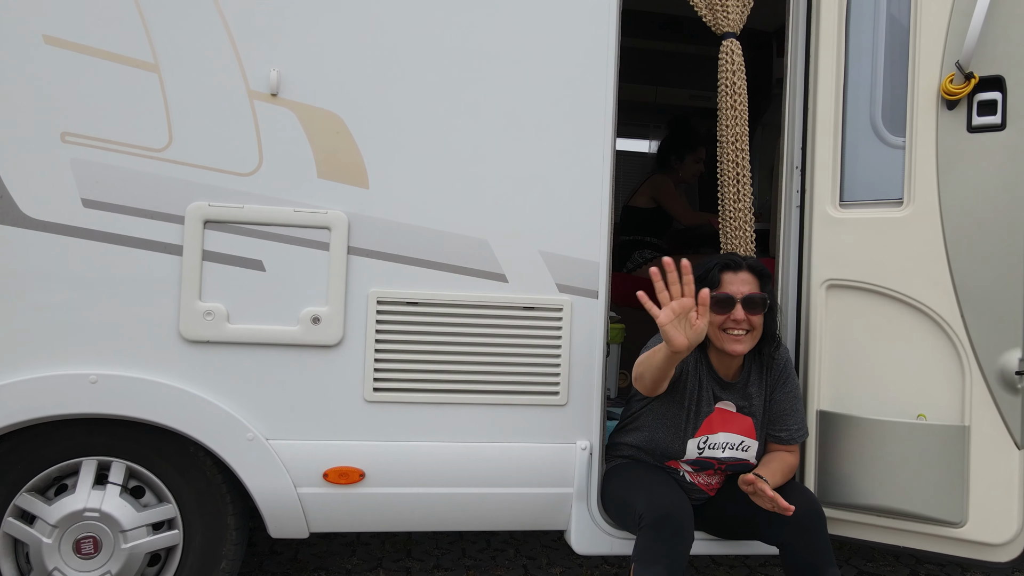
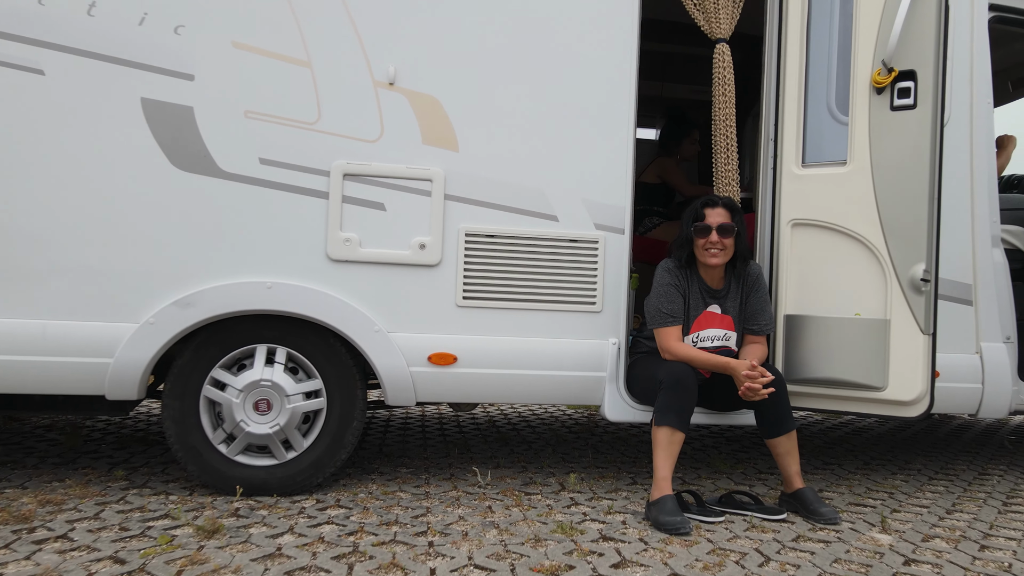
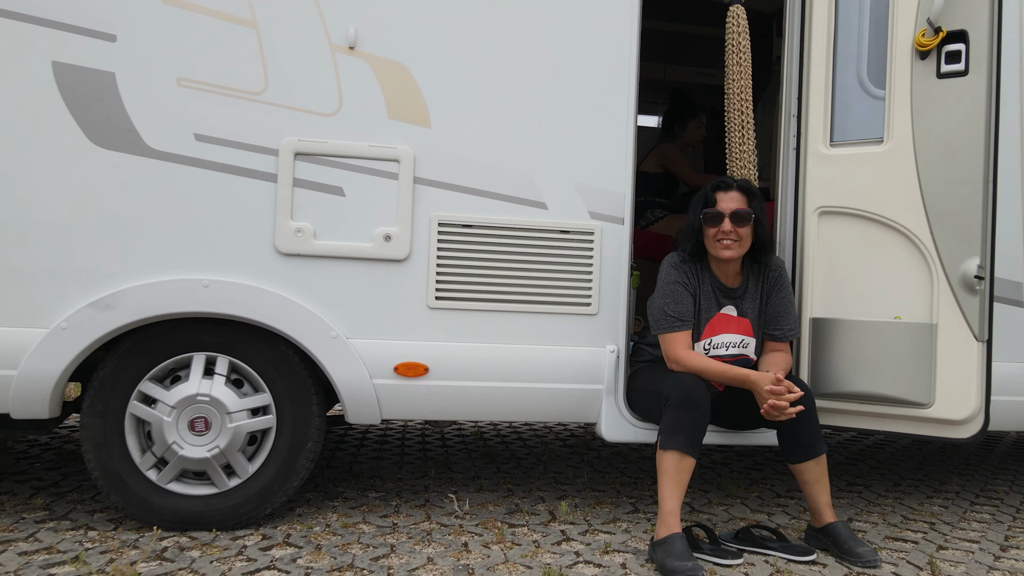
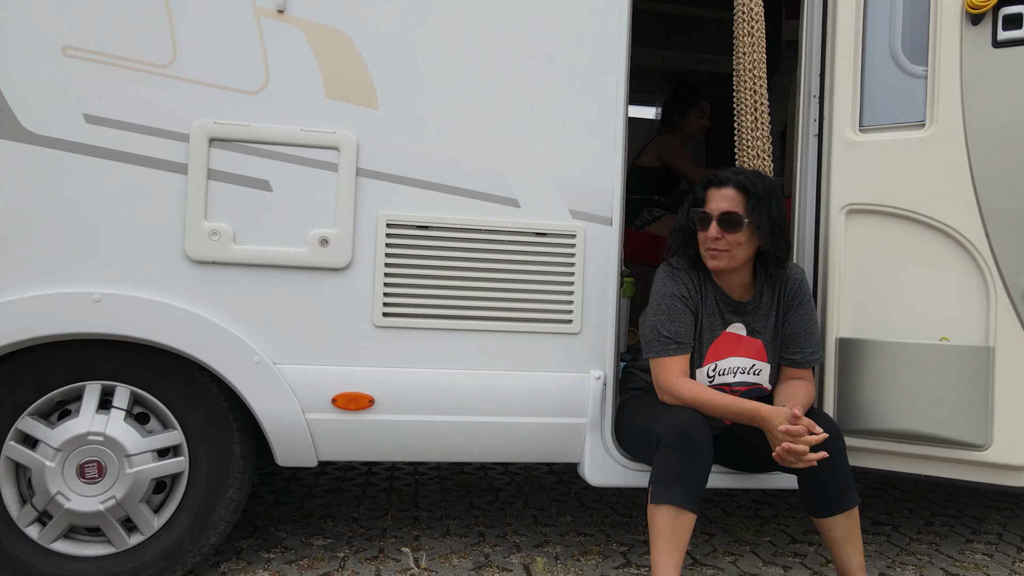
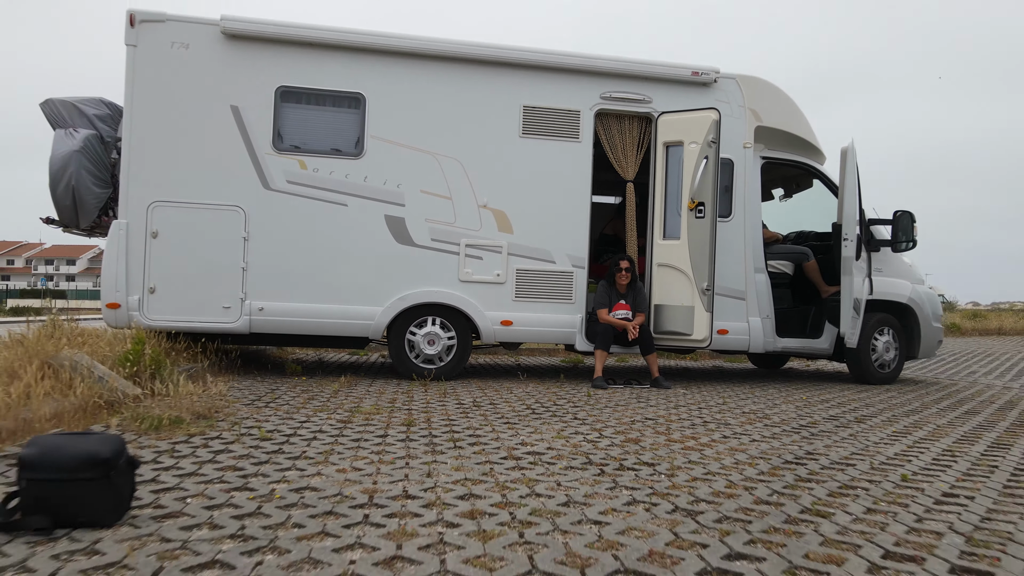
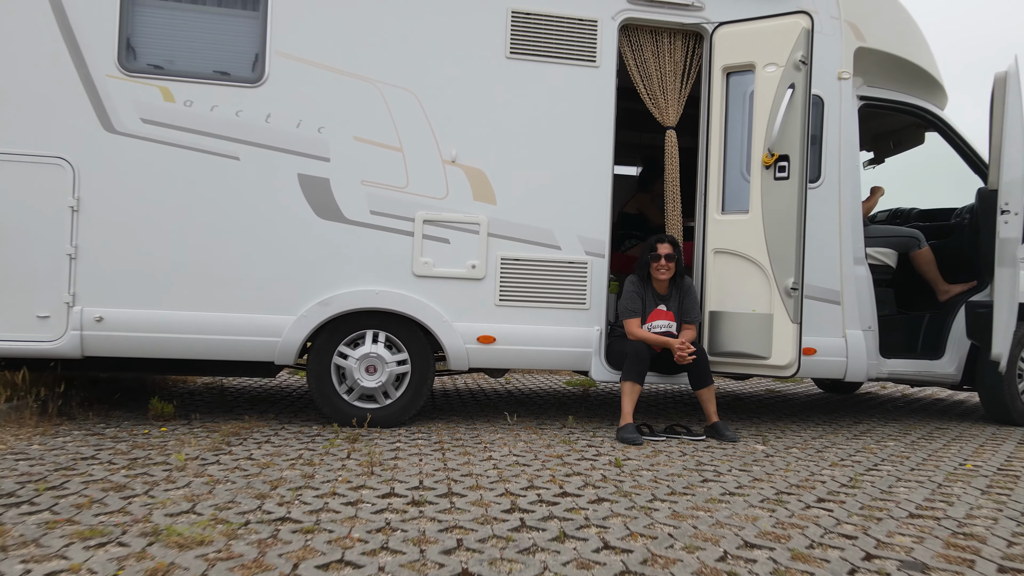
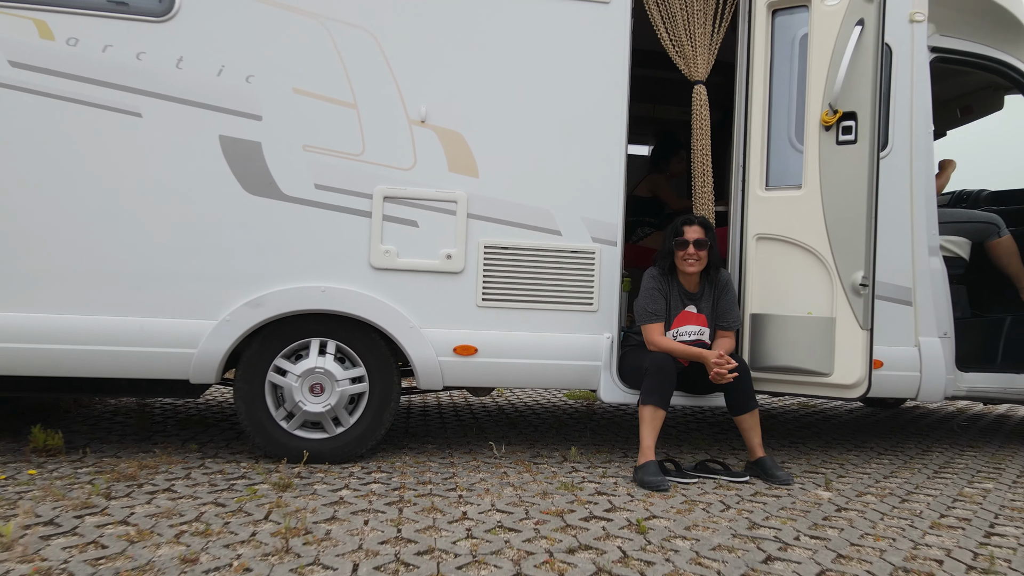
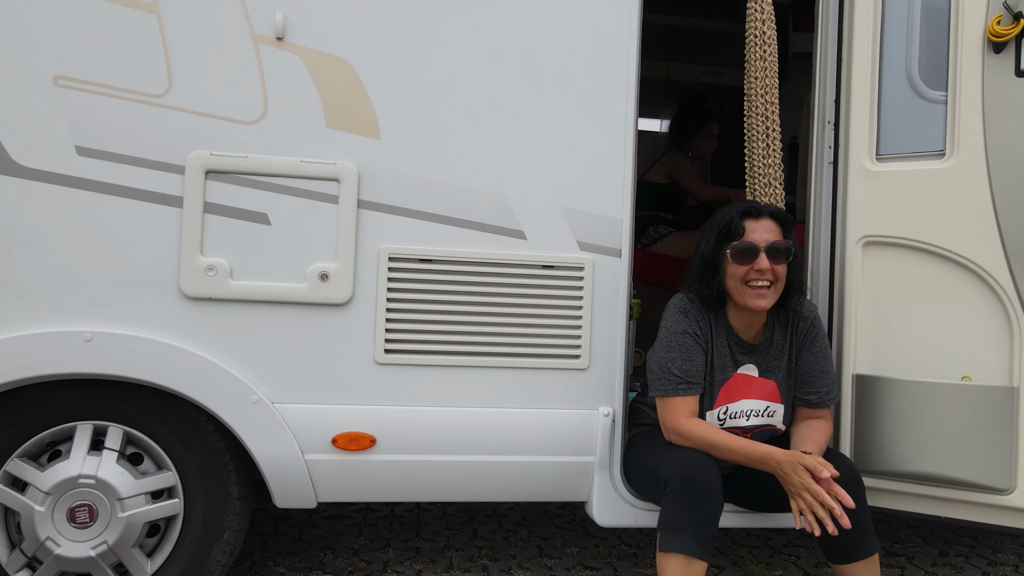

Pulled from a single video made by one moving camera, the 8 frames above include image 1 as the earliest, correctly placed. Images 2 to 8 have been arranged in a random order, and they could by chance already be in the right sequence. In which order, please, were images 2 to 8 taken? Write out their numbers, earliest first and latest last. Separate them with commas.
8, 4, 3, 2, 7, 6, 5
